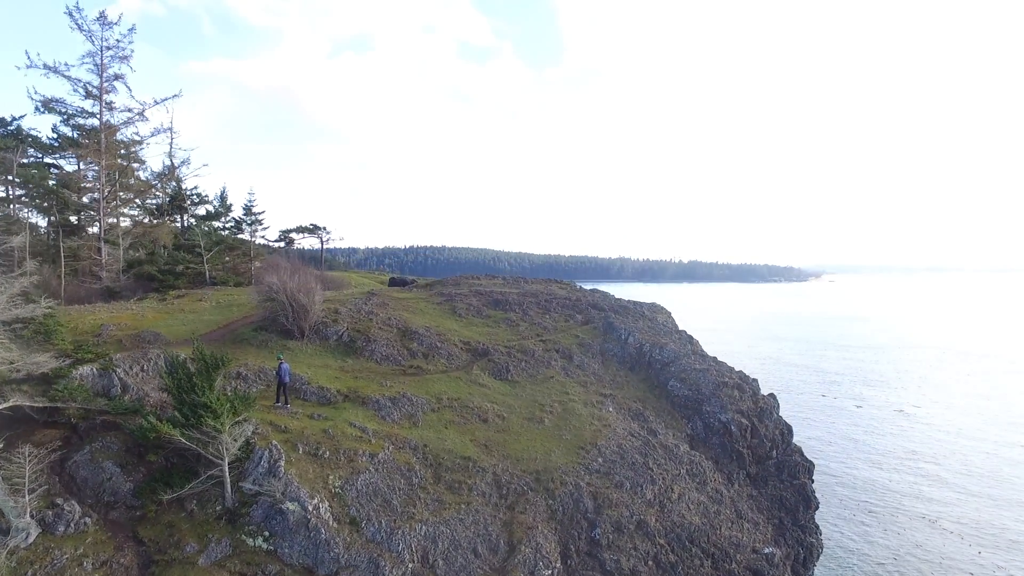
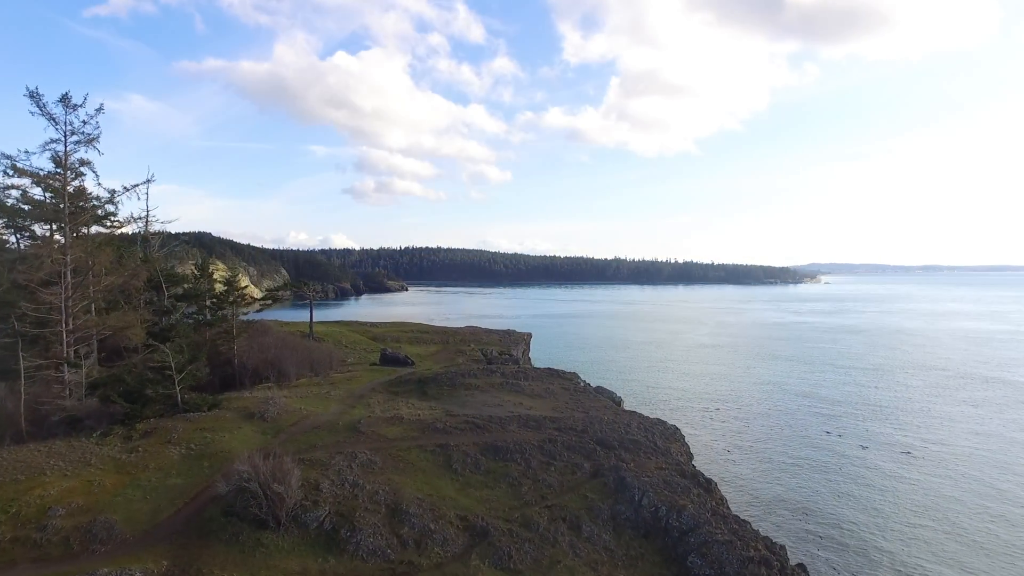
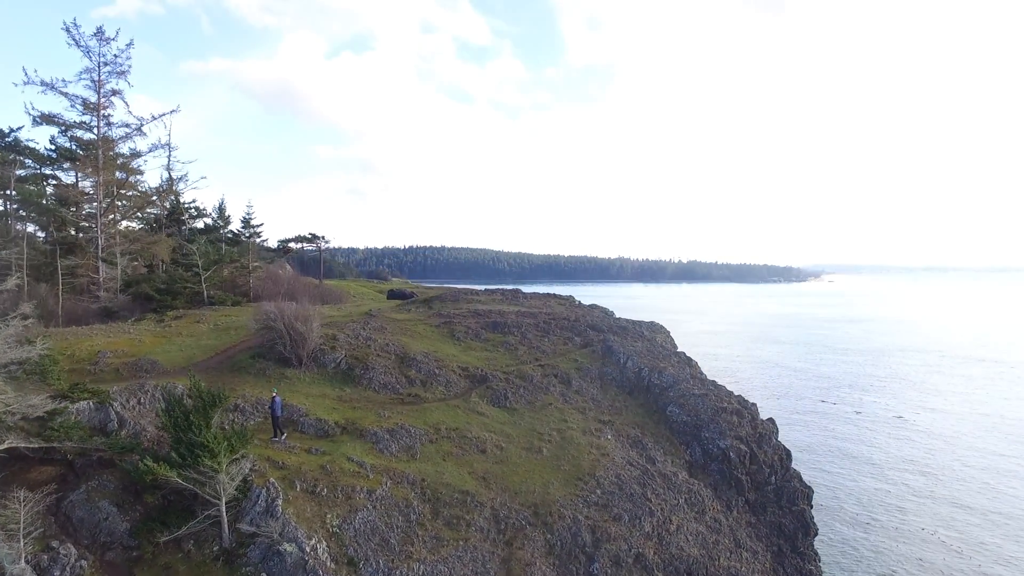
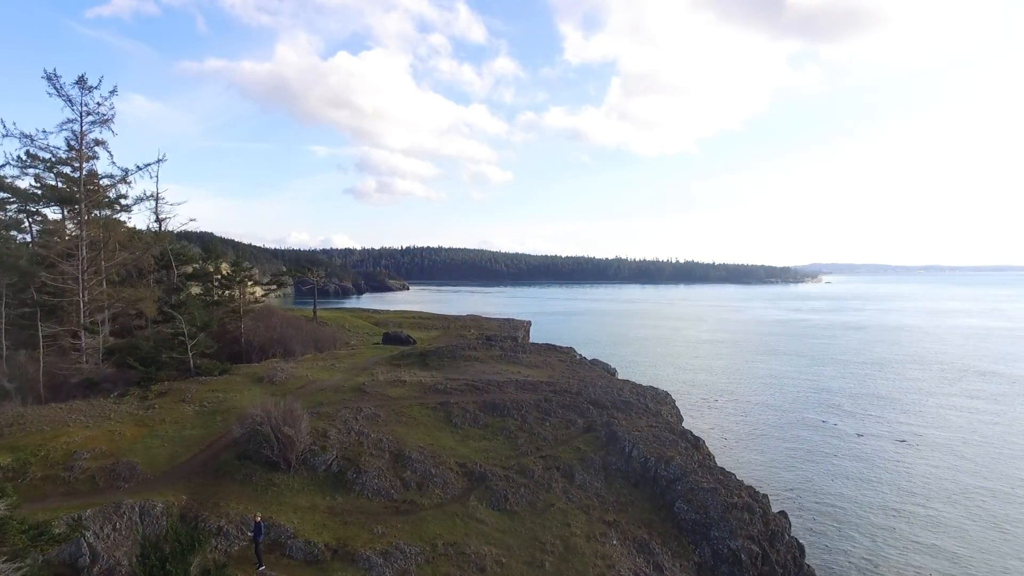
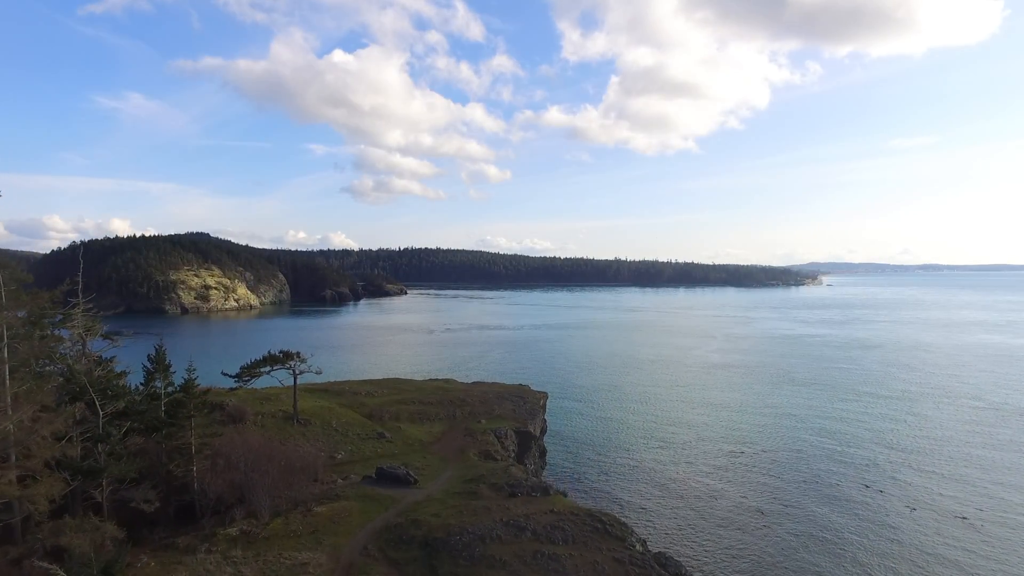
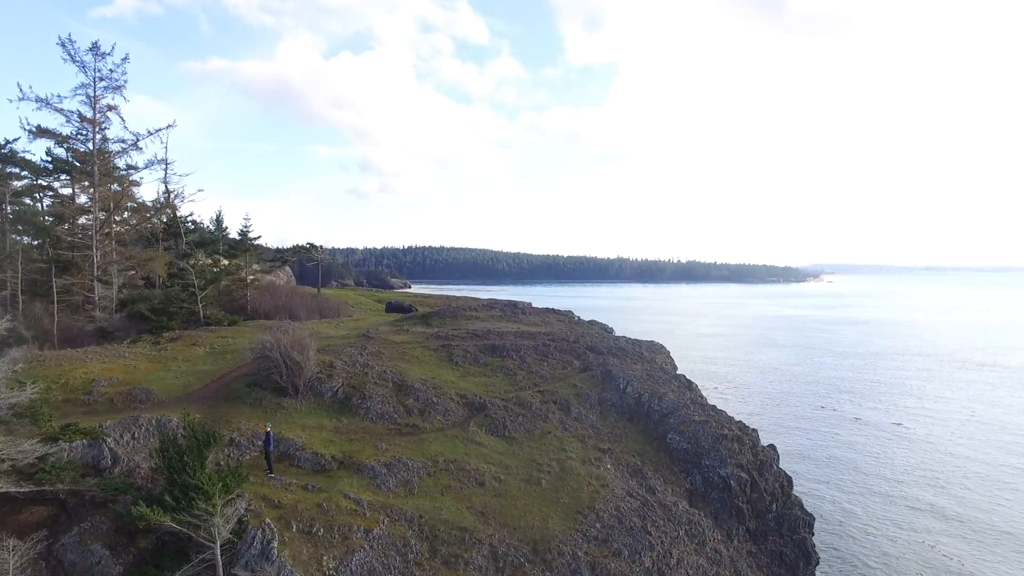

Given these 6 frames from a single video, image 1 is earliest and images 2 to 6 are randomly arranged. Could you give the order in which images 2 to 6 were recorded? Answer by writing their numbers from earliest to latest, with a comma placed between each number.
3, 6, 4, 2, 5
